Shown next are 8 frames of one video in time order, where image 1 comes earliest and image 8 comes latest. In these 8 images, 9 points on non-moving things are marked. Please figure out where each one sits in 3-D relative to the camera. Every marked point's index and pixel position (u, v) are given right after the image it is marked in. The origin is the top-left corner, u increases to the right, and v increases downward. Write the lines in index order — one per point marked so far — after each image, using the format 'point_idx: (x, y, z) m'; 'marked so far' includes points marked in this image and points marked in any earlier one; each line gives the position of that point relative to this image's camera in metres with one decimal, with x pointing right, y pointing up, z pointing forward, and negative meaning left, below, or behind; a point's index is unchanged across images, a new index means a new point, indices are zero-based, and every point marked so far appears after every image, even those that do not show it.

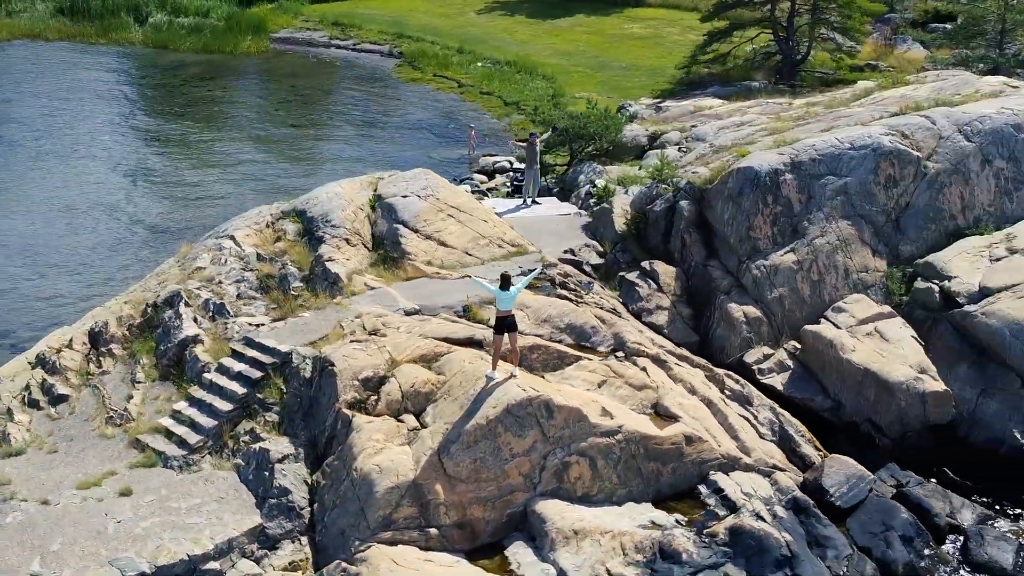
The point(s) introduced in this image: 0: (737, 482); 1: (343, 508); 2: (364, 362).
0: (+3.6, -3.1, +18.3) m
1: (-2.4, -3.2, +16.3) m
2: (-2.3, -1.2, +17.8) m
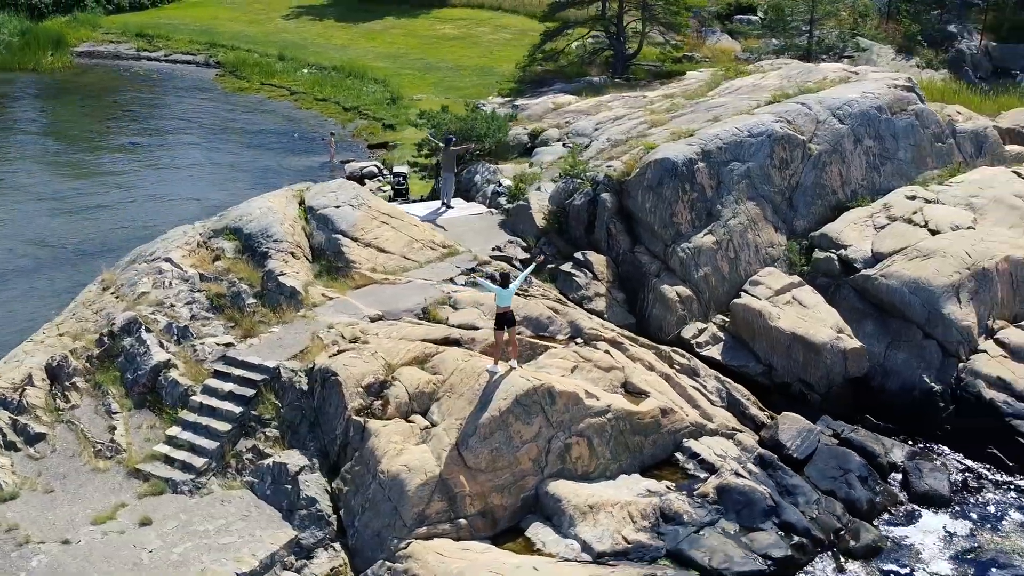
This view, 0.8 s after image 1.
0: (+3.4, -2.8, +20.0) m
1: (-2.0, -3.3, +16.9) m
2: (-2.4, -1.3, +18.4) m
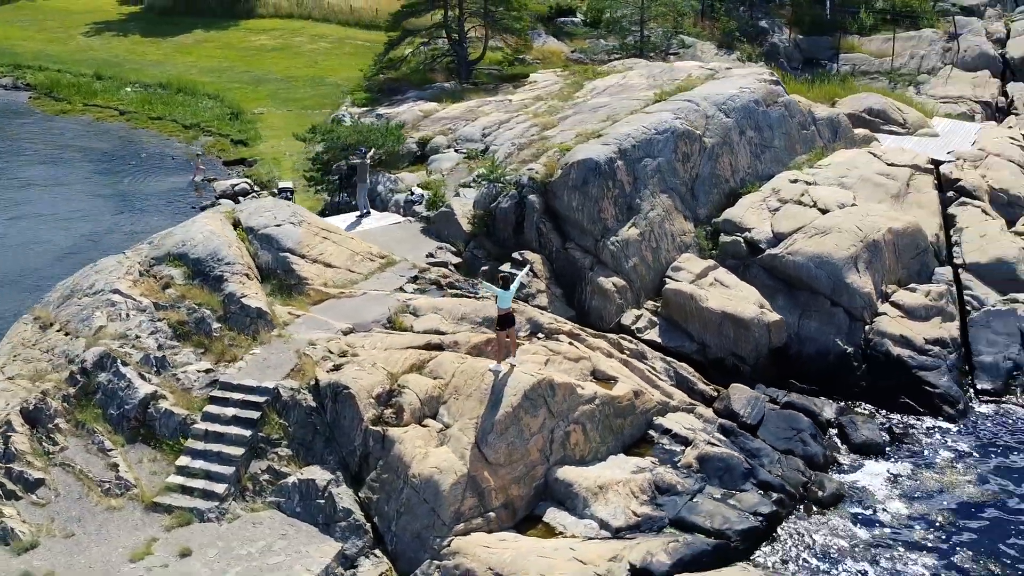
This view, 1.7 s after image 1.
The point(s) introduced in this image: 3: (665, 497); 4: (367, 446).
0: (+3.1, -2.5, +21.7) m
1: (-1.5, -3.5, +17.6) m
2: (-2.3, -1.5, +18.9) m
3: (+2.6, -3.6, +19.7) m
4: (-2.3, -2.5, +18.2) m
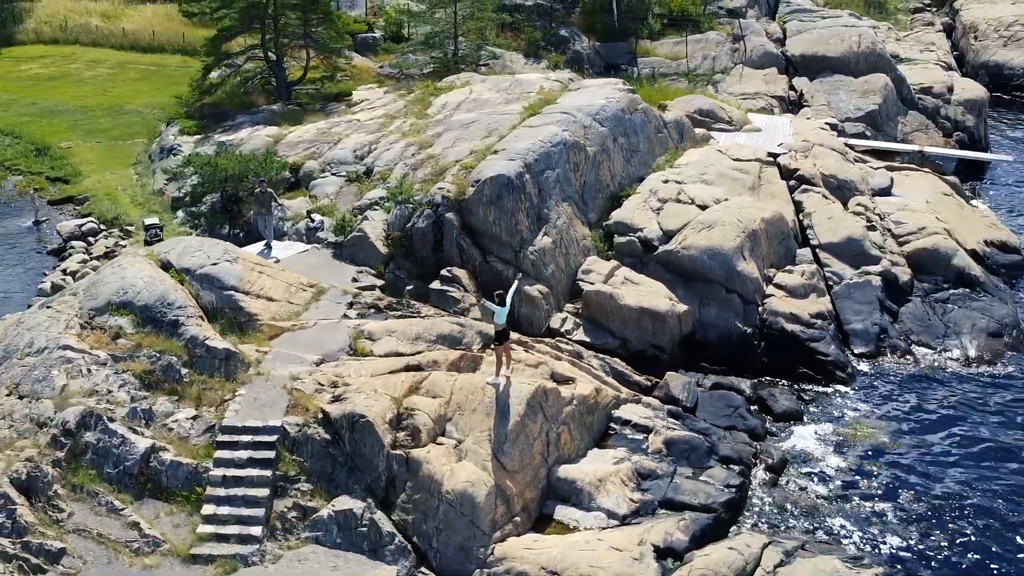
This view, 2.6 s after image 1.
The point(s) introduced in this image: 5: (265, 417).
0: (+2.5, -2.6, +23.4) m
1: (-1.0, -3.9, +18.3) m
2: (-2.2, -2.0, +19.4) m
3: (+2.6, -3.6, +21.4) m
4: (-2.0, -3.0, +18.8) m
5: (-4.2, -2.2, +19.5) m
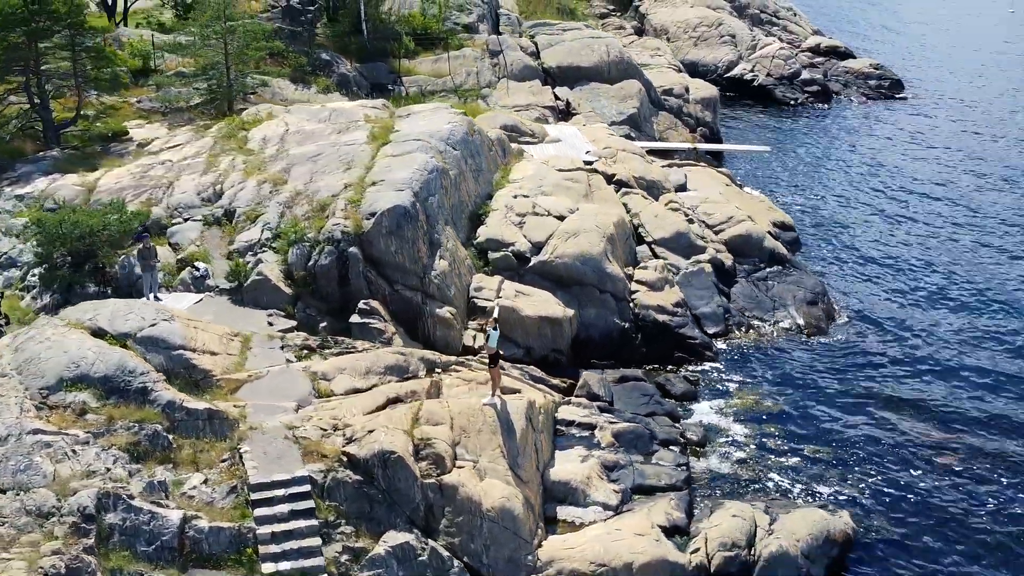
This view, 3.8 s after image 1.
0: (+1.3, -2.8, +25.4) m
1: (-0.2, -4.4, +19.6) m
2: (-2.0, -2.7, +20.2) m
3: (+2.2, -3.8, +23.5) m
4: (-1.4, -3.6, +19.7) m
5: (-3.9, -3.1, +19.7) m
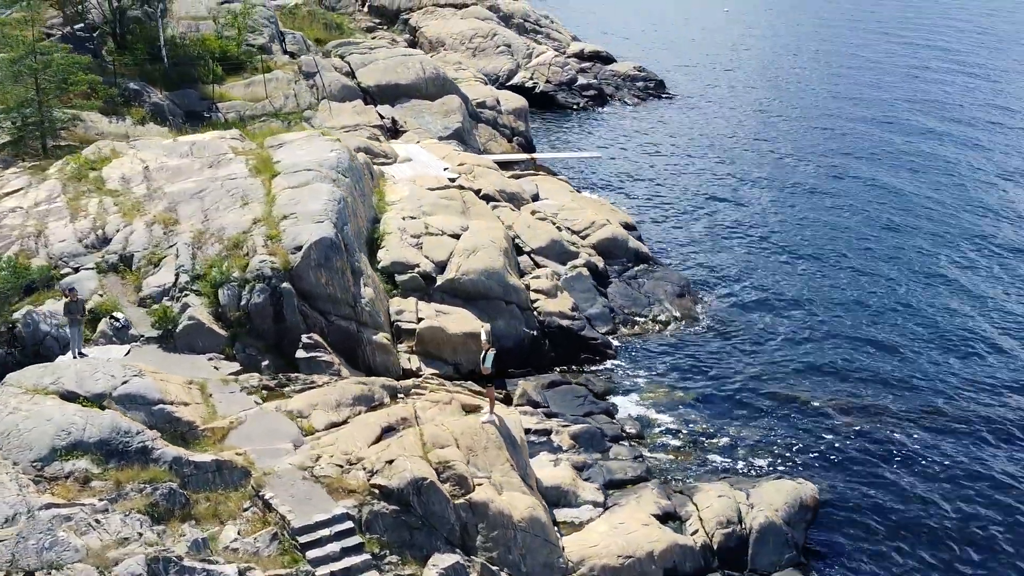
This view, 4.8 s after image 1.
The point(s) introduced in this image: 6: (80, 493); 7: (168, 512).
0: (+0.3, -3.1, +26.8) m
1: (+0.4, -4.8, +20.7) m
2: (-1.6, -3.3, +20.8) m
3: (+1.7, -4.0, +25.1) m
4: (-0.9, -4.1, +20.5) m
5: (-3.3, -3.9, +19.9) m
6: (-7.5, -3.5, +19.8) m
7: (-6.0, -3.9, +19.9) m
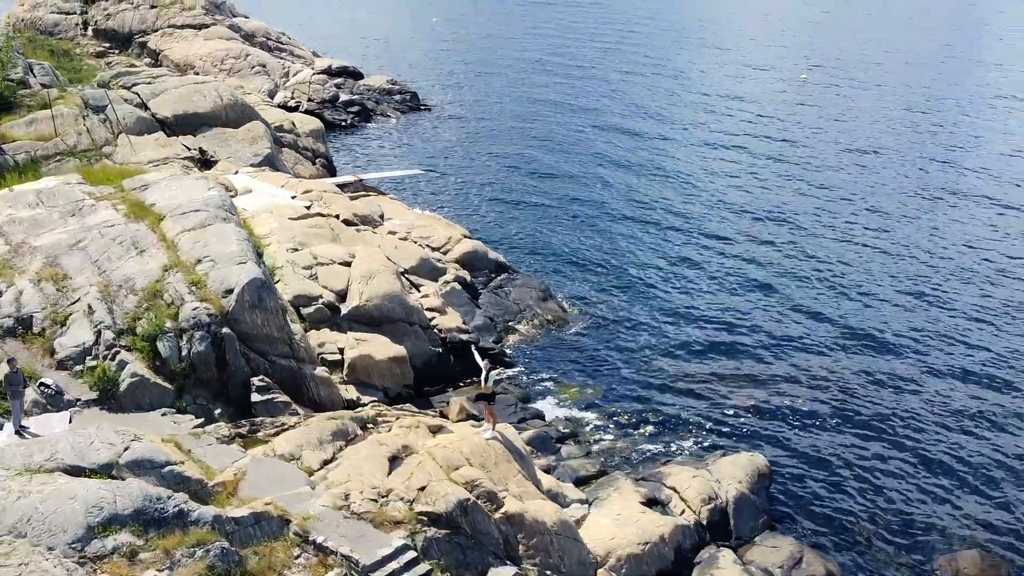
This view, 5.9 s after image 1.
0: (-0.9, -3.6, +27.9) m
1: (+1.1, -5.1, +22.1) m
2: (-1.0, -3.8, +21.7) m
3: (+1.0, -4.3, +26.7) m
4: (-0.2, -4.6, +21.6) m
5: (-2.4, -4.6, +20.3) m
6: (-6.4, -4.6, +19.1) m
7: (-4.9, -4.8, +19.6) m
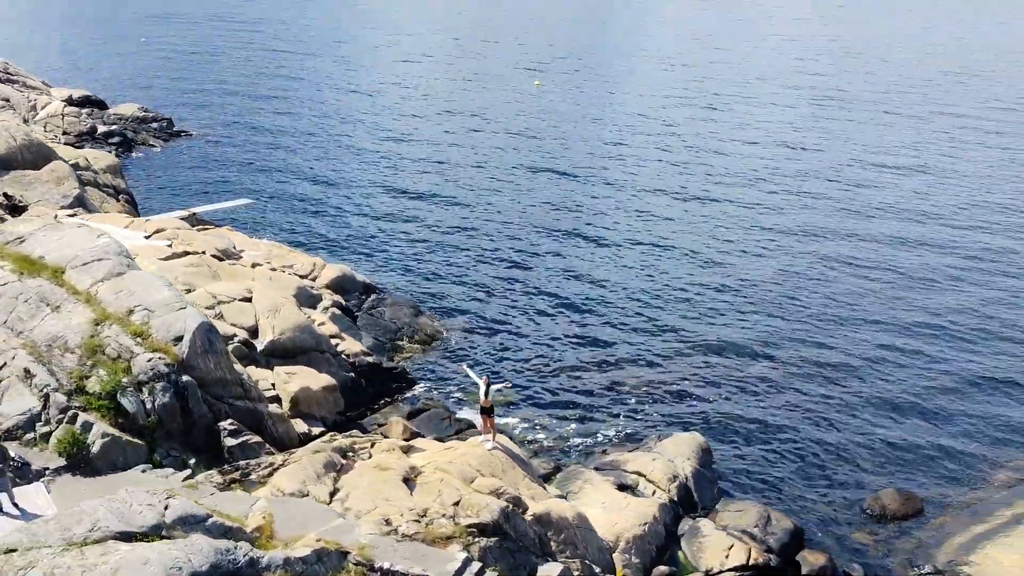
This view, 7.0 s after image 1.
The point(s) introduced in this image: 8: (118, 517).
0: (-2.0, -4.1, +29.0) m
1: (+1.6, -5.3, +23.9) m
2: (-0.4, -4.2, +23.0) m
3: (+0.2, -4.6, +28.3) m
4: (+0.5, -4.9, +23.1) m
5: (-1.3, -5.1, +21.3) m
6: (-4.7, -5.5, +19.0) m
7: (-3.5, -5.6, +19.9) m
8: (-7.0, -4.1, +20.4) m
